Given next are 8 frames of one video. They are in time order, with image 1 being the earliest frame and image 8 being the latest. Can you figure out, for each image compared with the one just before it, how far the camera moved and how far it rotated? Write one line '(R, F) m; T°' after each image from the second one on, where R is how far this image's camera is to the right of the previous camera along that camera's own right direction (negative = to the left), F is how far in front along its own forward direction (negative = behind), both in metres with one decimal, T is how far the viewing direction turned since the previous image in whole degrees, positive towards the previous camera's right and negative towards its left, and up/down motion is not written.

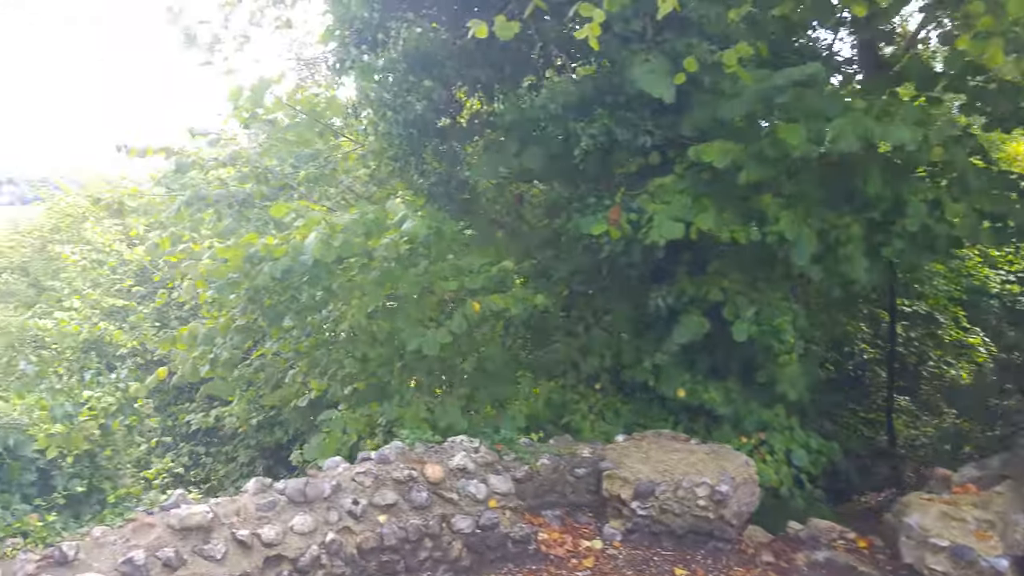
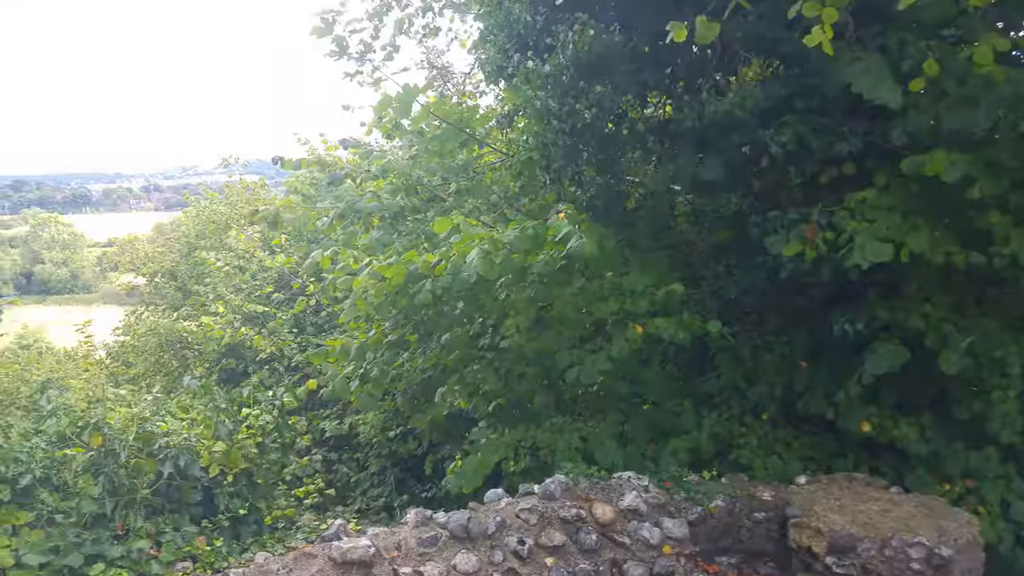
(-0.4, +0.3) m; -9°
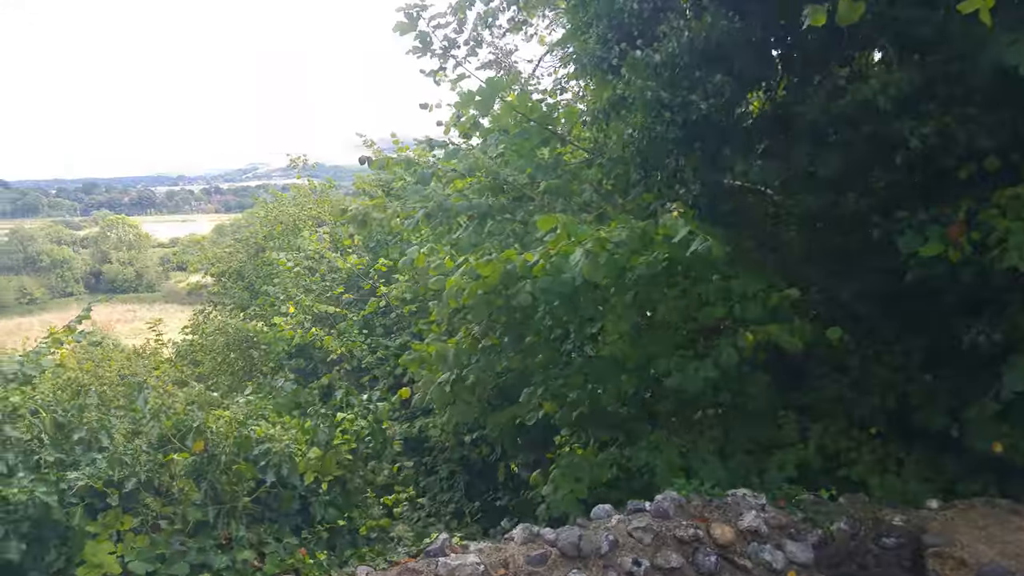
(-0.3, +0.2) m; -4°
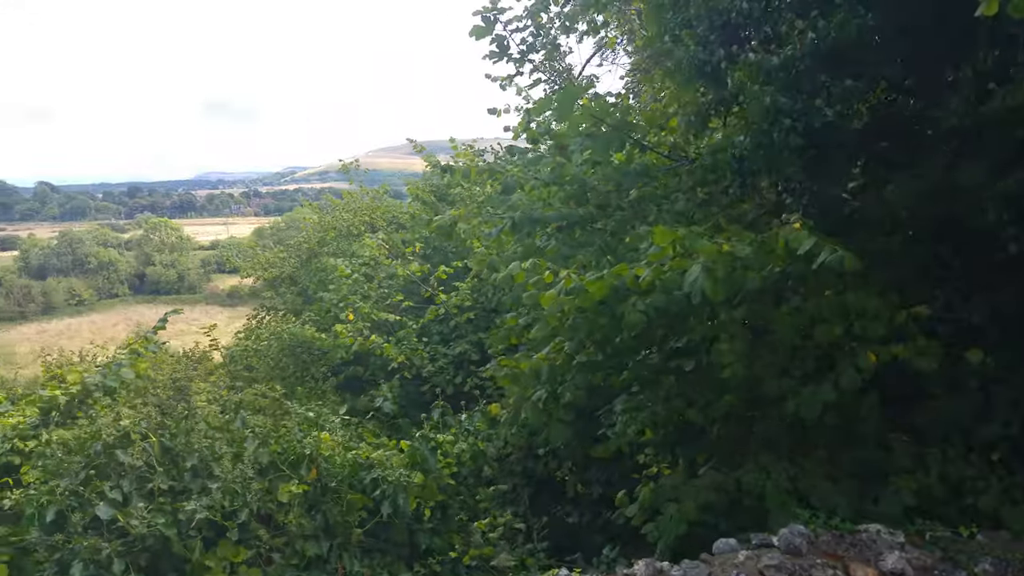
(-0.4, +0.2) m; -2°
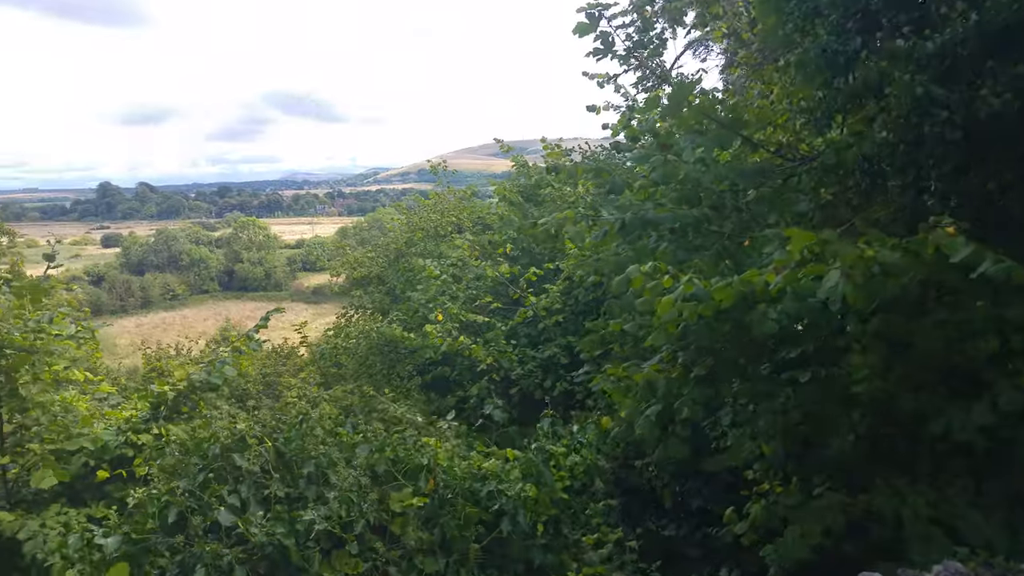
(-0.2, +0.2) m; -6°
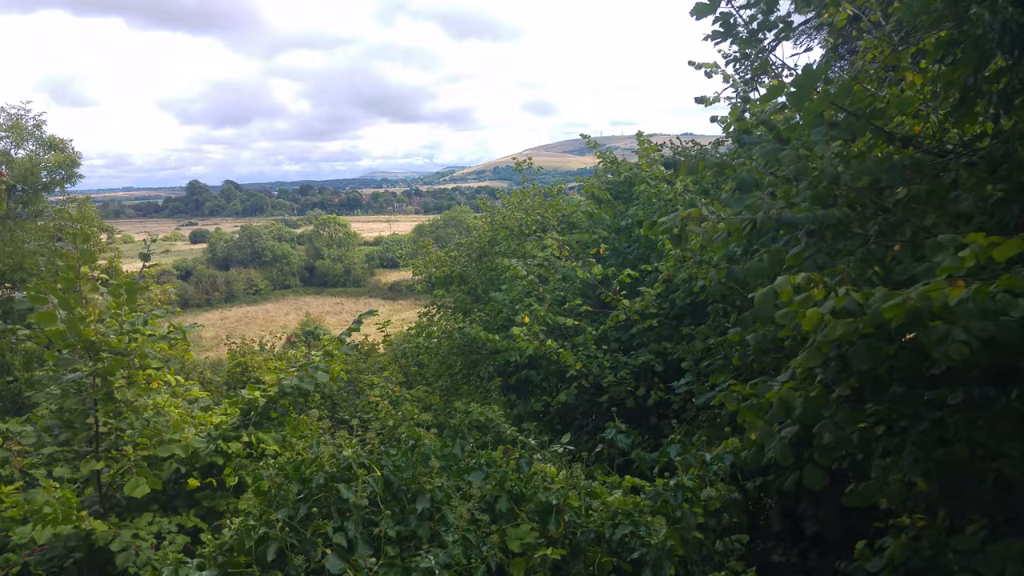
(-0.2, +0.4) m; -6°
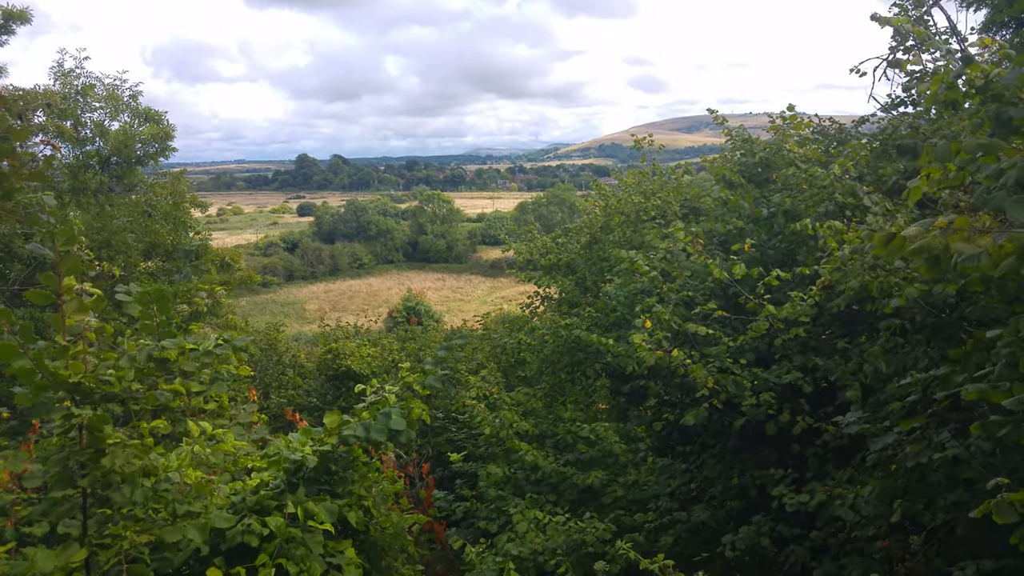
(-0.2, +1.1) m; -9°
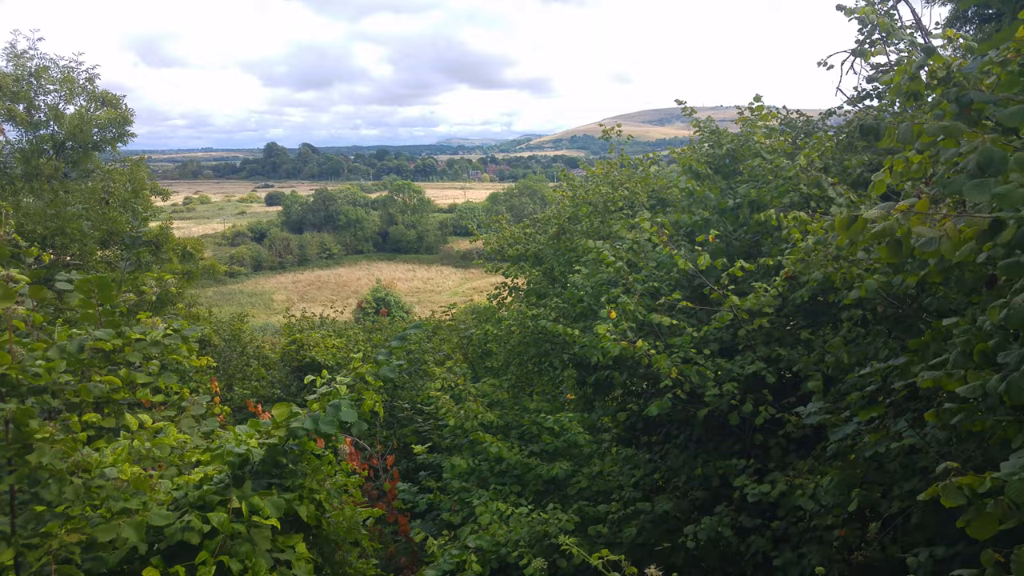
(+0.1, +0.1) m; +2°
